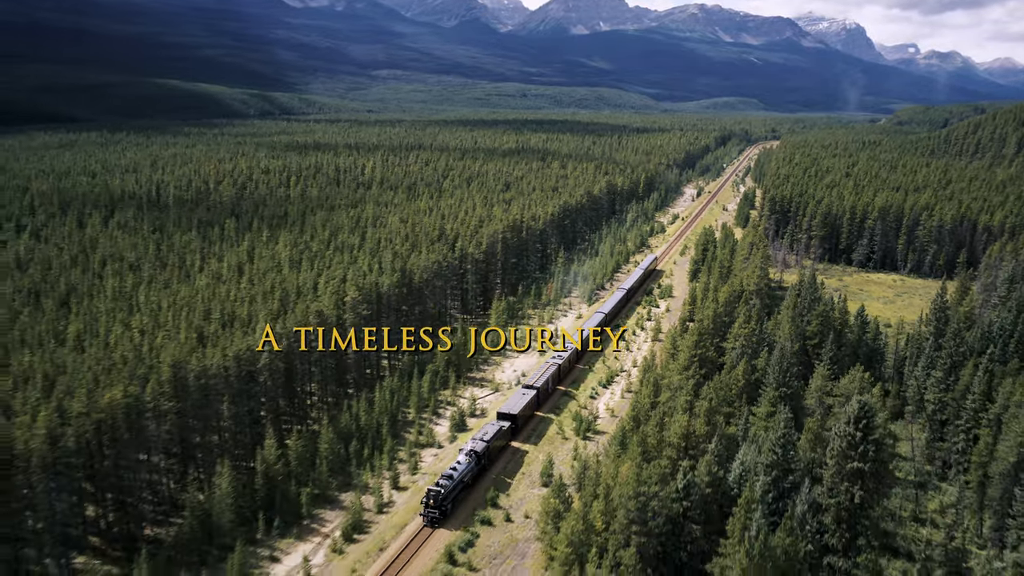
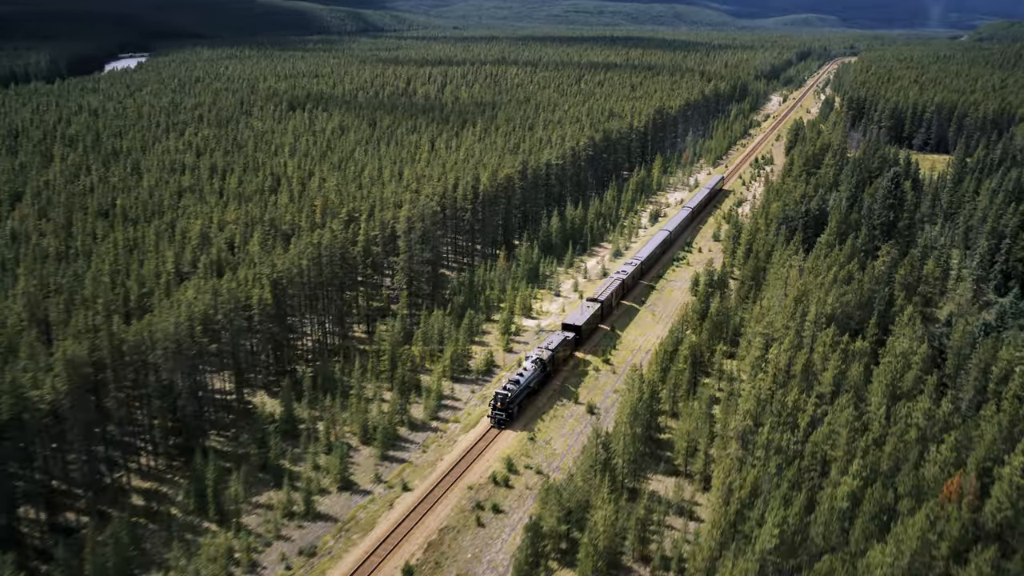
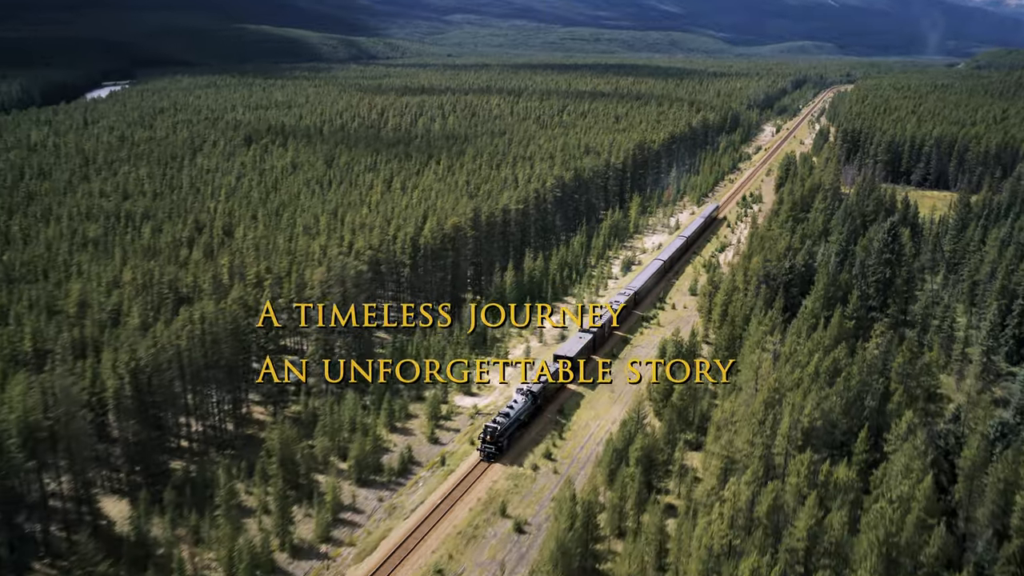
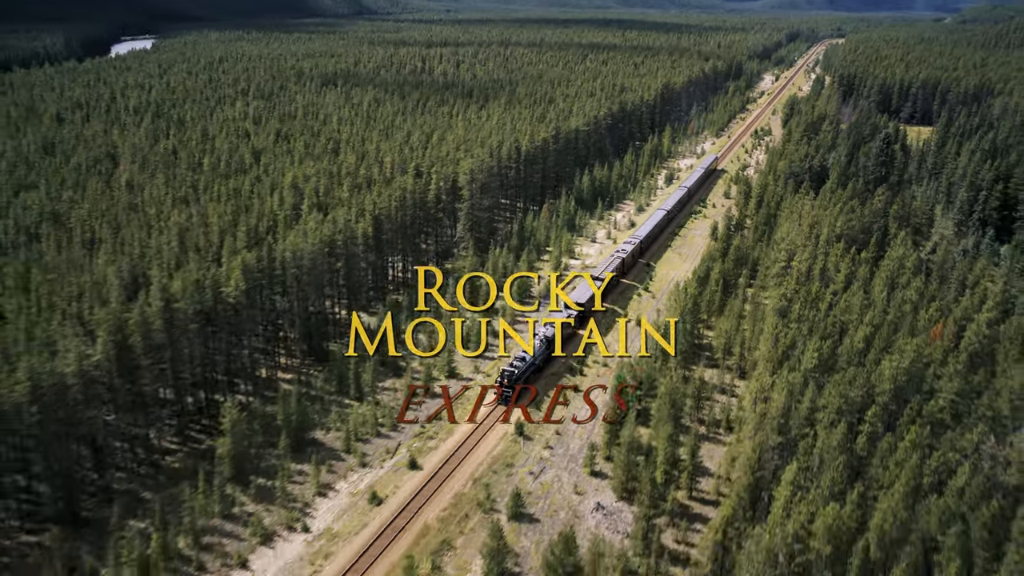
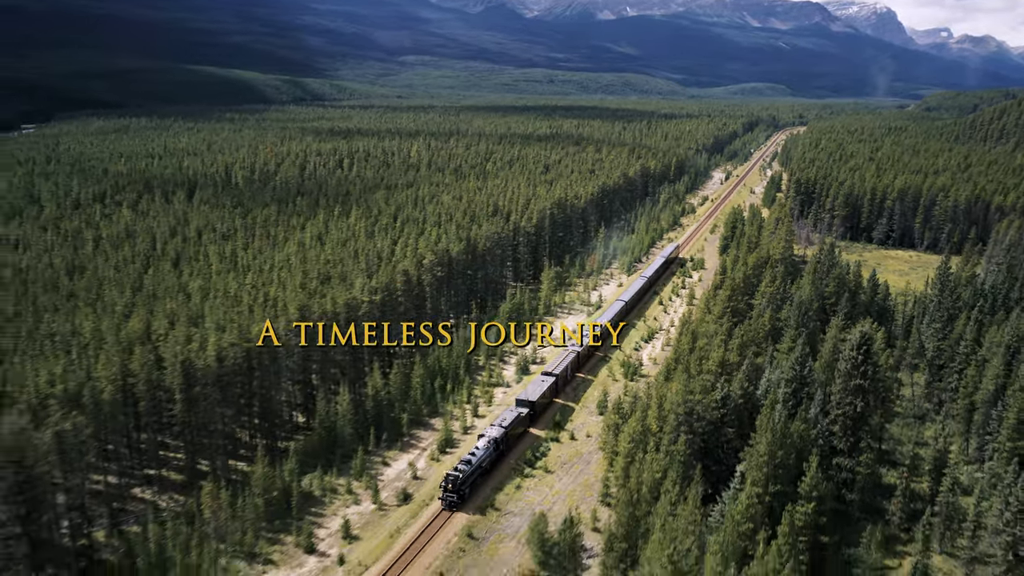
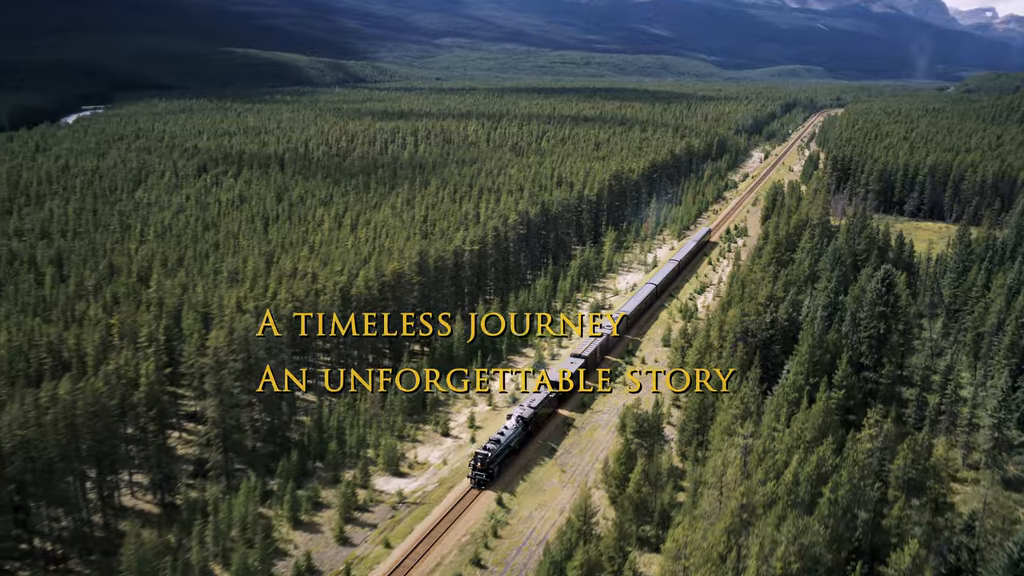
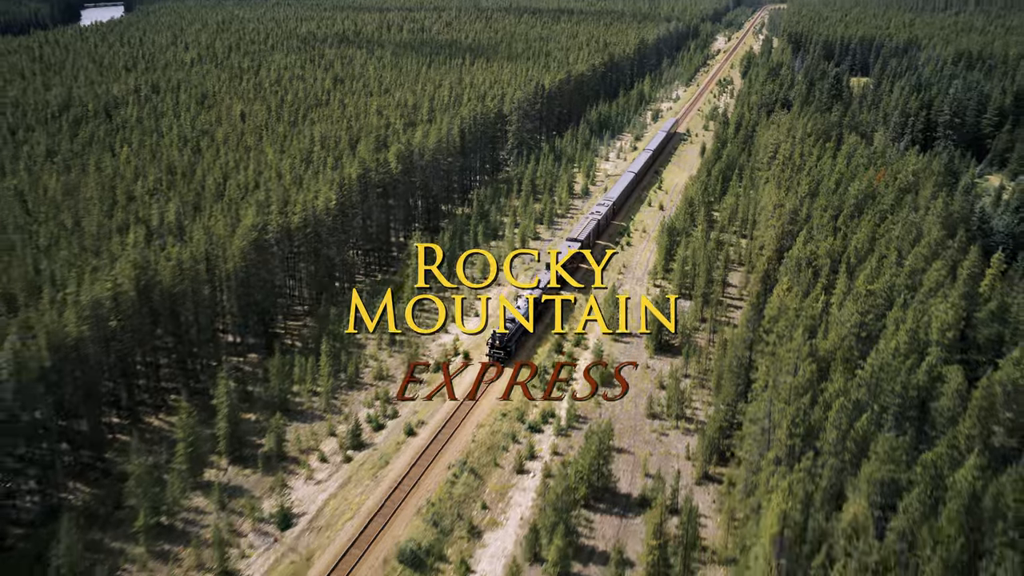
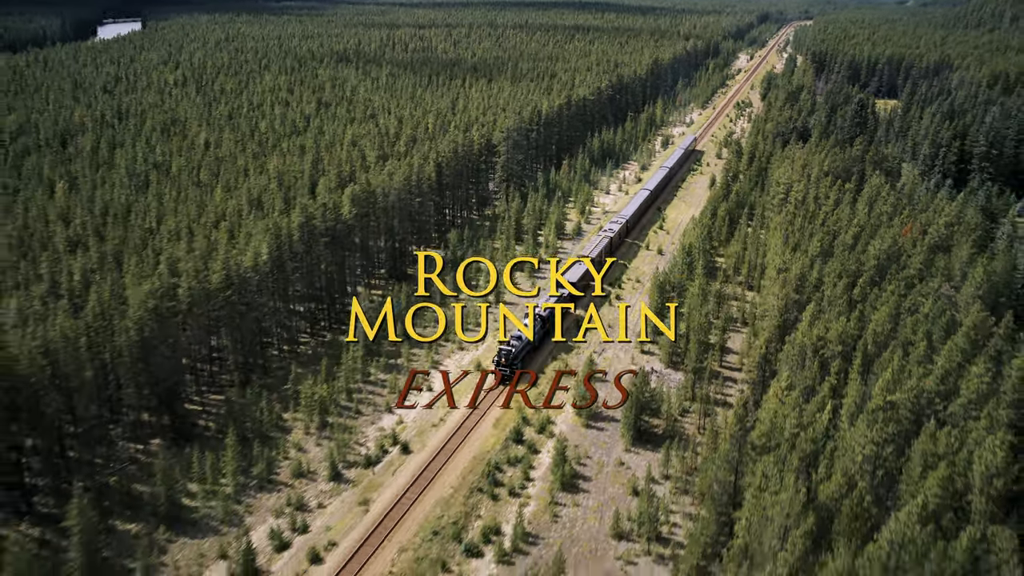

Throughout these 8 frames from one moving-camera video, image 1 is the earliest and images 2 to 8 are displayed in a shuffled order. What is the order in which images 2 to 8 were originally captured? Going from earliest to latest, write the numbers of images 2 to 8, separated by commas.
5, 6, 3, 2, 4, 8, 7
